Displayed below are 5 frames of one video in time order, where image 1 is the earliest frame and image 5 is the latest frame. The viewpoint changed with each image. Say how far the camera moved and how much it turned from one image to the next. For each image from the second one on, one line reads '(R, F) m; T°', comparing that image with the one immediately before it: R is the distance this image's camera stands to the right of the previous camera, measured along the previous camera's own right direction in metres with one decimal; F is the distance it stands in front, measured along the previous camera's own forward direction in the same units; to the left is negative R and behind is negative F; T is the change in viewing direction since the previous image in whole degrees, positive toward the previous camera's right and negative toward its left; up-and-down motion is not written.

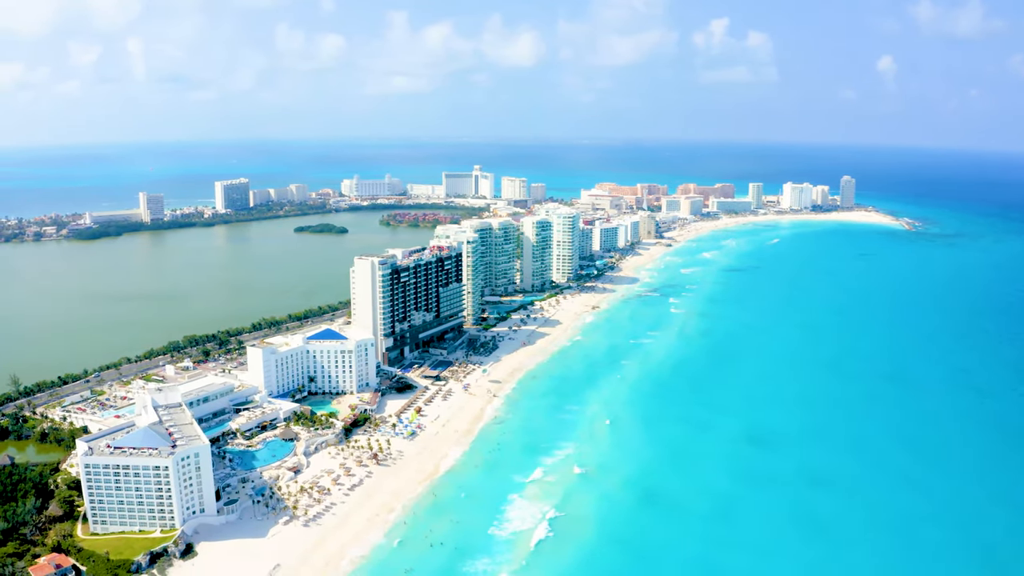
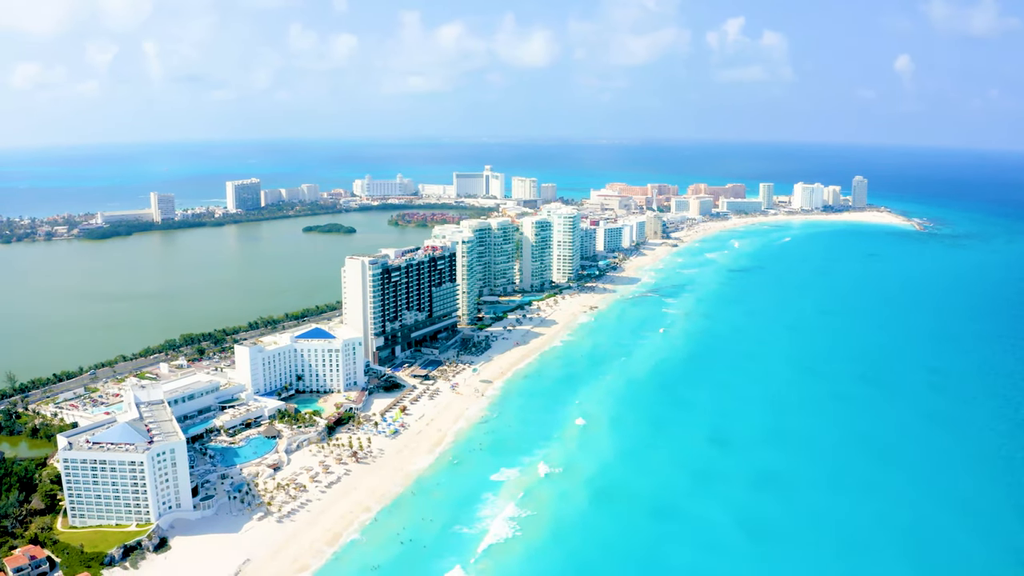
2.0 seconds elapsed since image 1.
(+2.3, -0.4) m; -1°
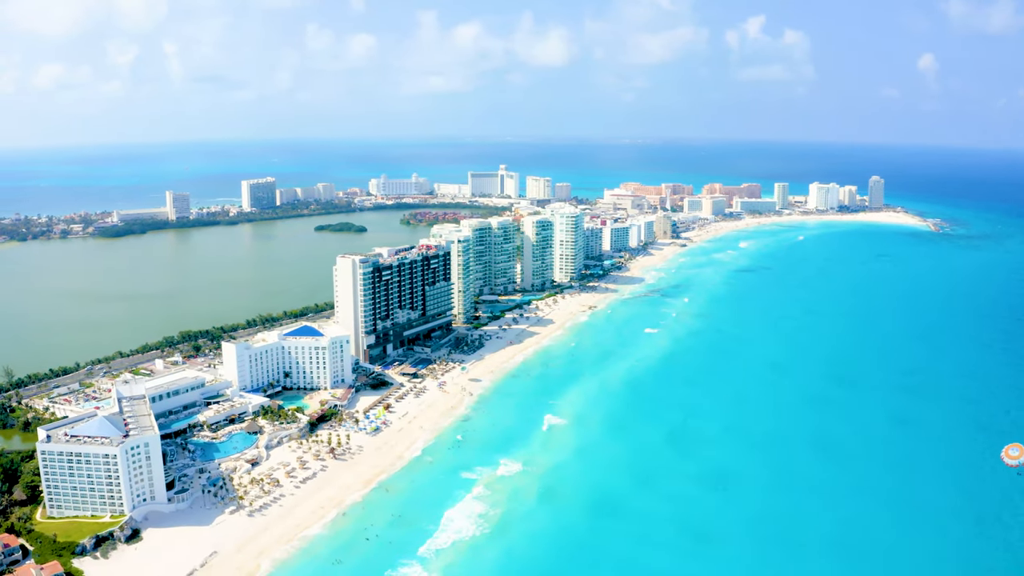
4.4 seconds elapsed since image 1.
(+2.8, -0.4) m; -1°
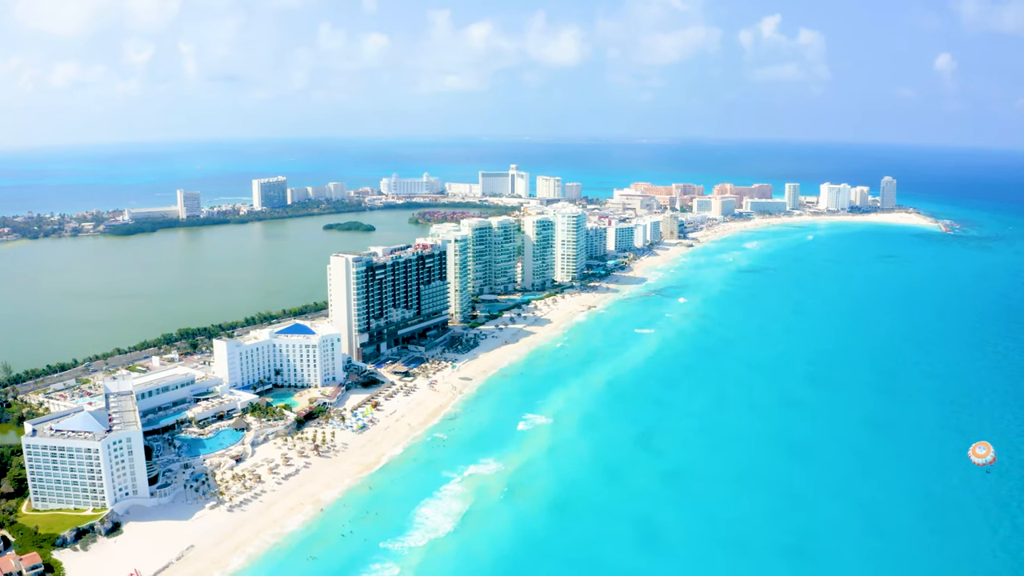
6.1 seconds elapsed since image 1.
(+2.0, -0.3) m; -1°
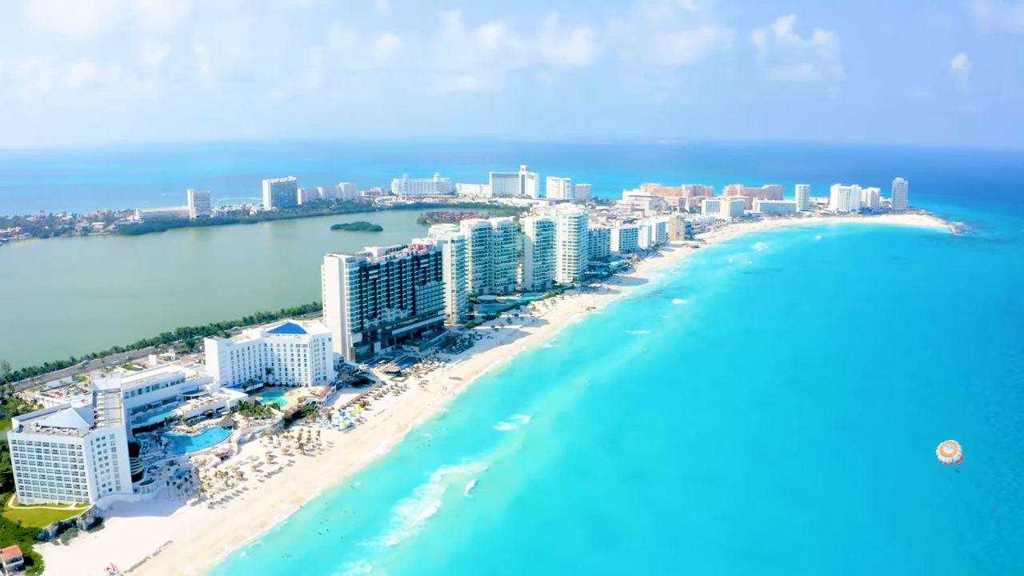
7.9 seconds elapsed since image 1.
(+2.0, -0.3) m; -1°
